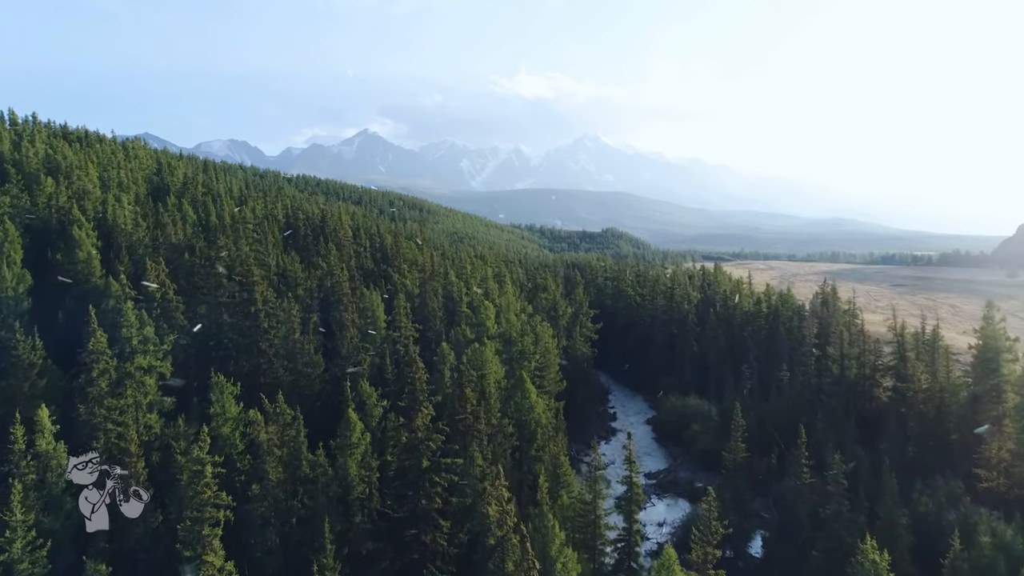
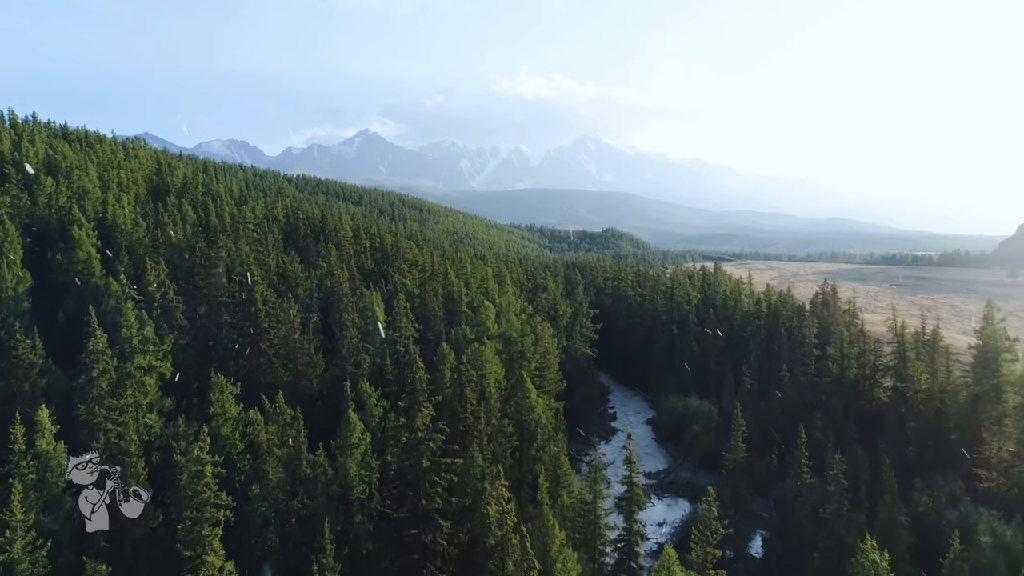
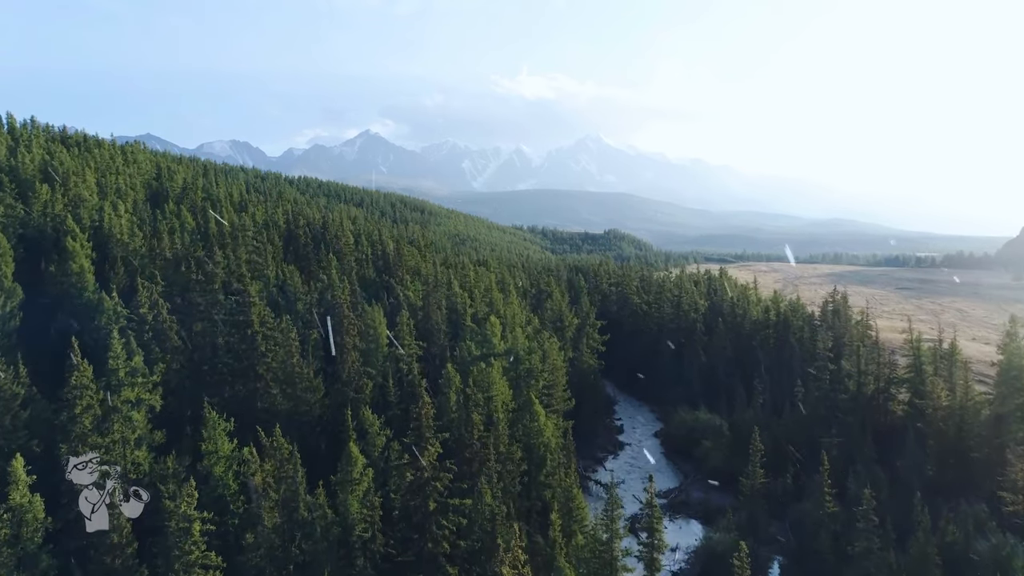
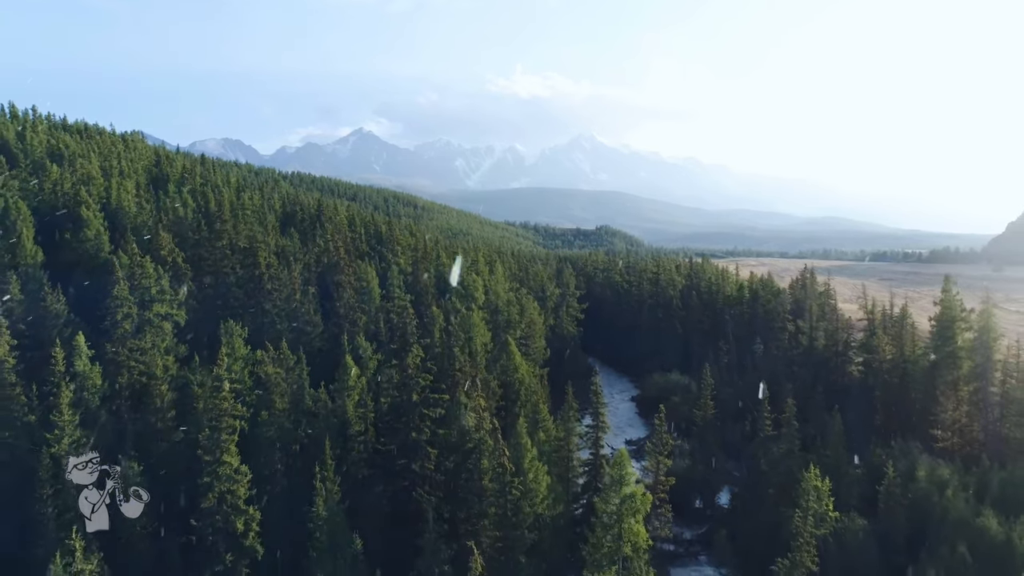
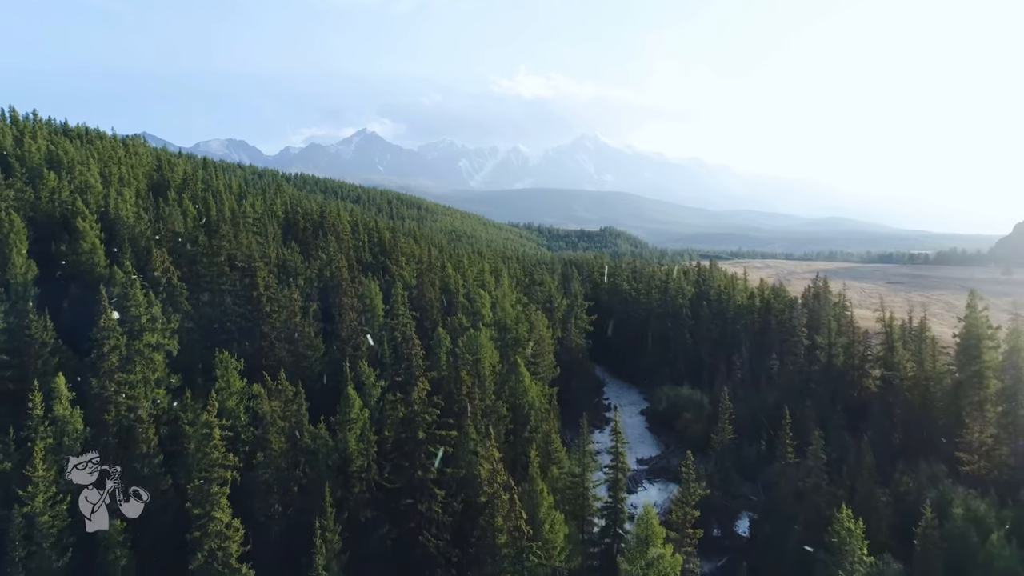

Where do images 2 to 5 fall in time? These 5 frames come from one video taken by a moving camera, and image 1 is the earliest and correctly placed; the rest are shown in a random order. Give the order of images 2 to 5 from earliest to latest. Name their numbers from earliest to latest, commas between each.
3, 2, 5, 4
